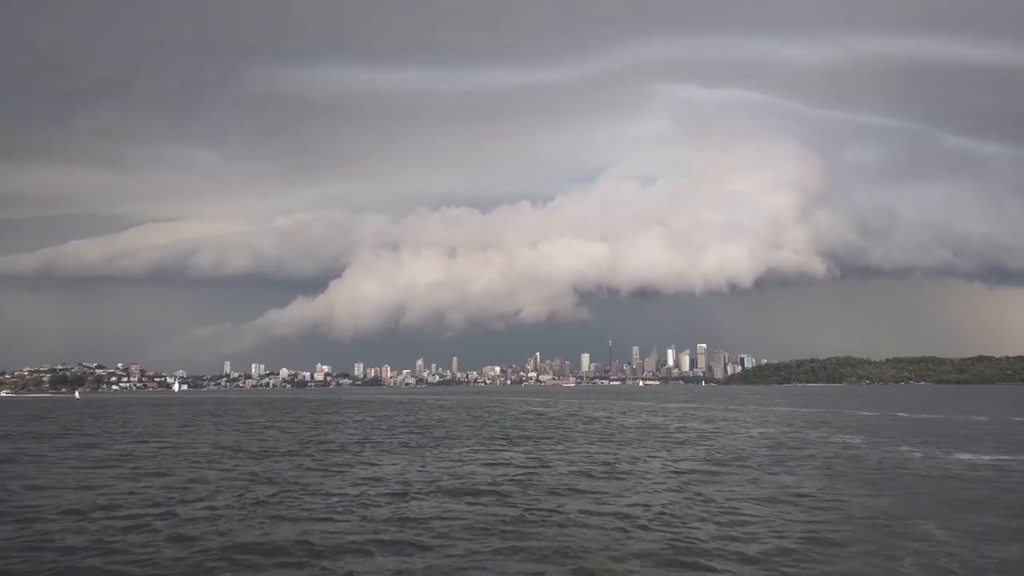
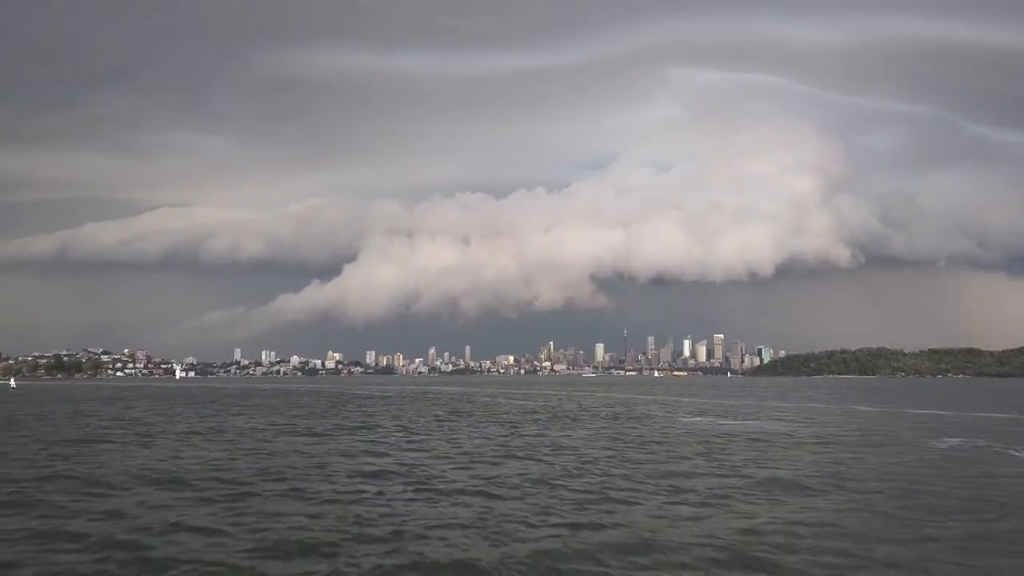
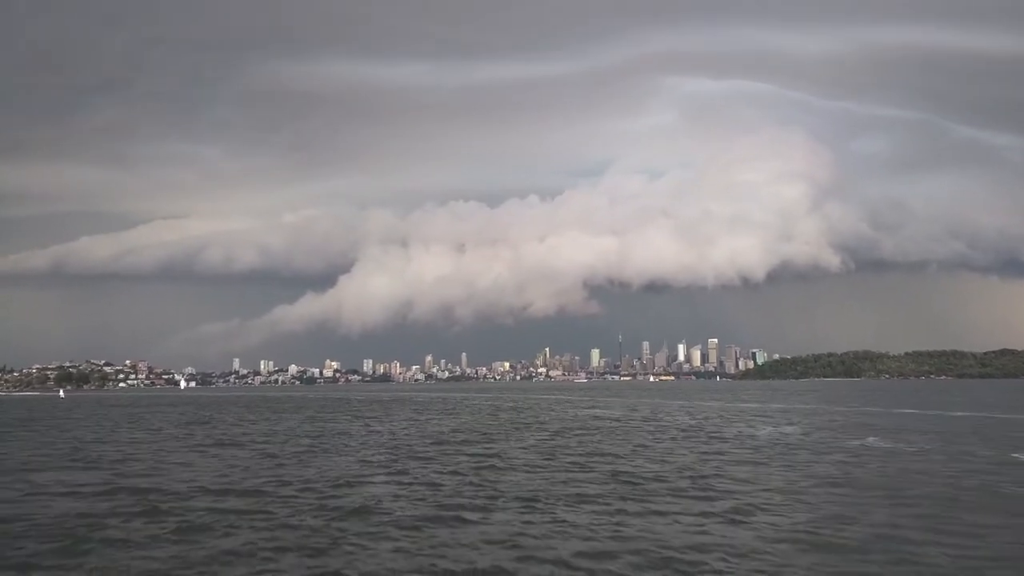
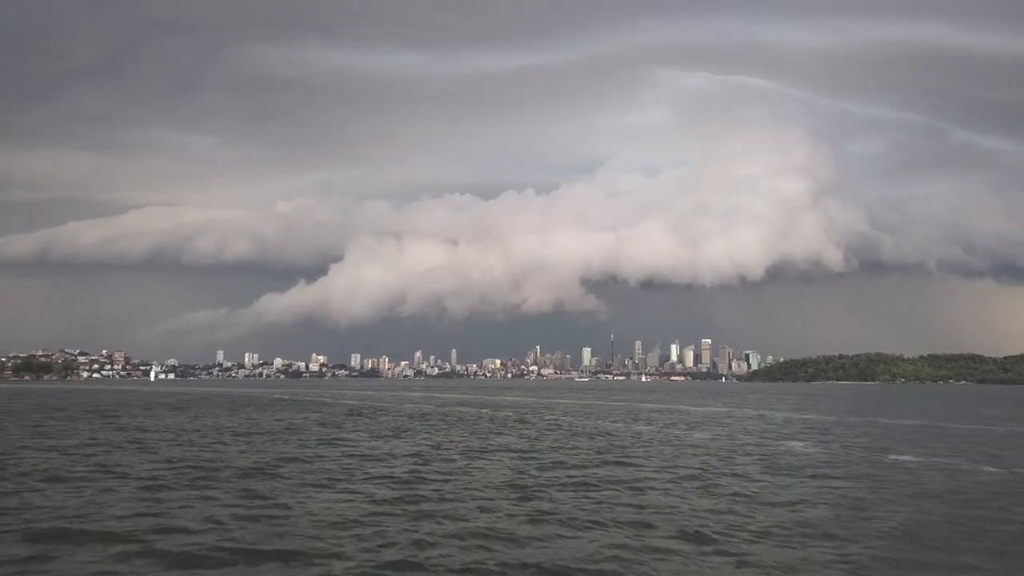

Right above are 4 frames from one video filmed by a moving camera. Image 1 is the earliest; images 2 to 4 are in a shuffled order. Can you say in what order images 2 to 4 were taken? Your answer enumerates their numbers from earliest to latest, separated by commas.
3, 2, 4
